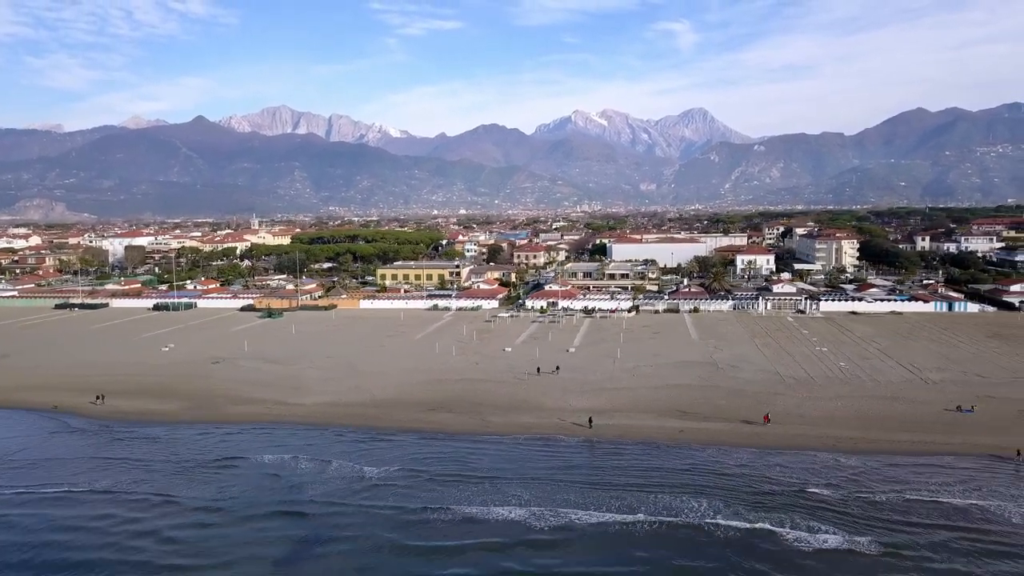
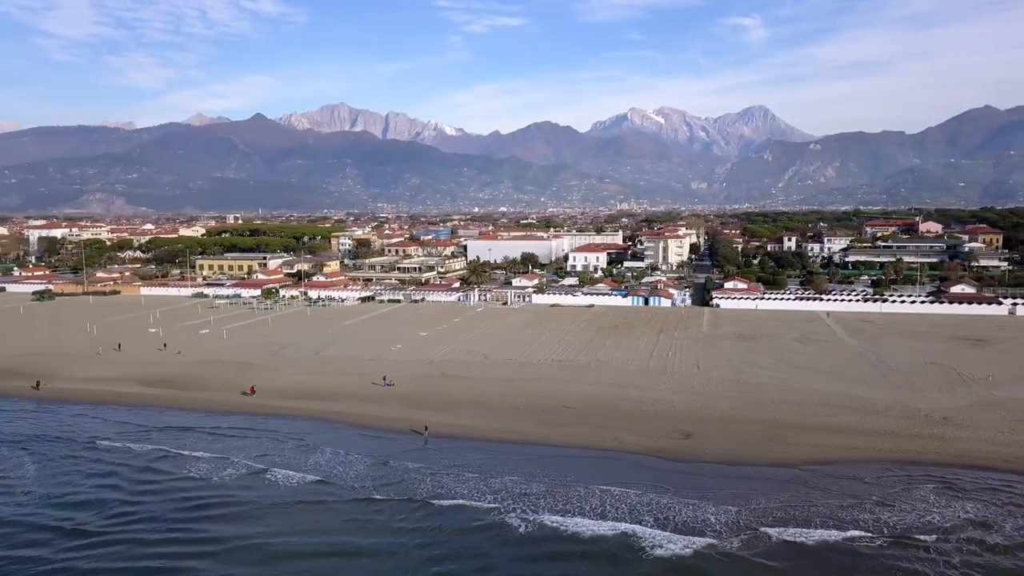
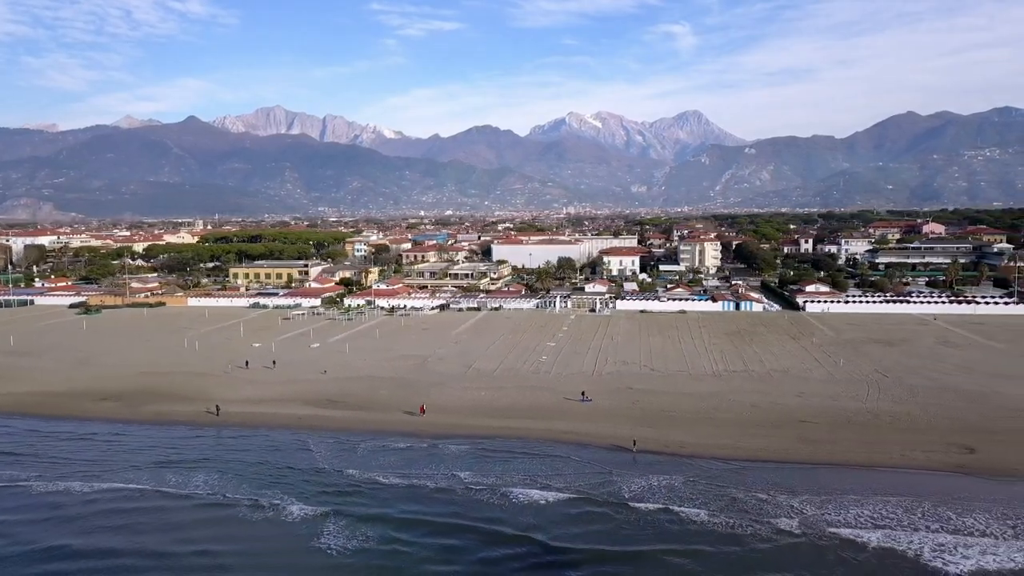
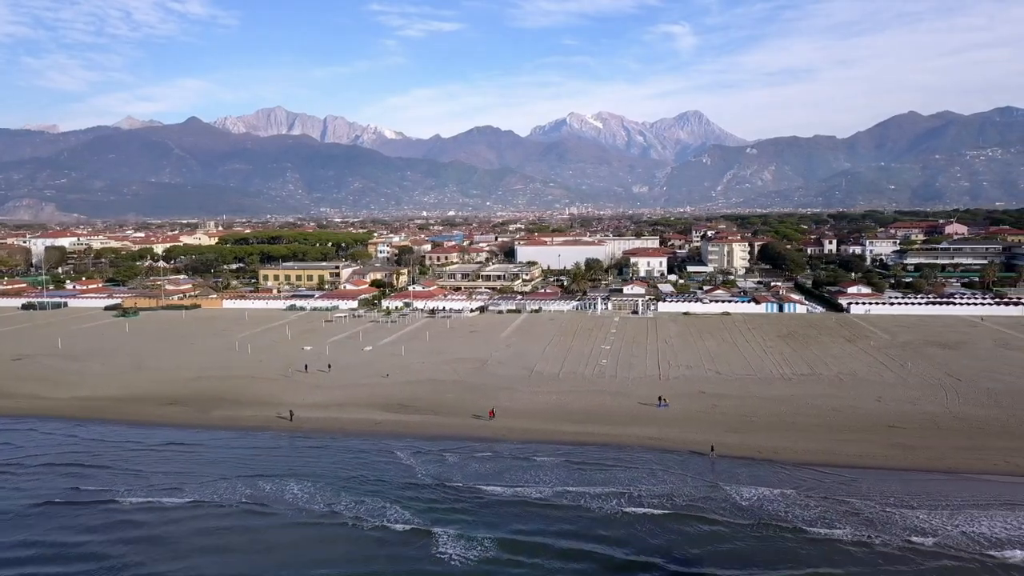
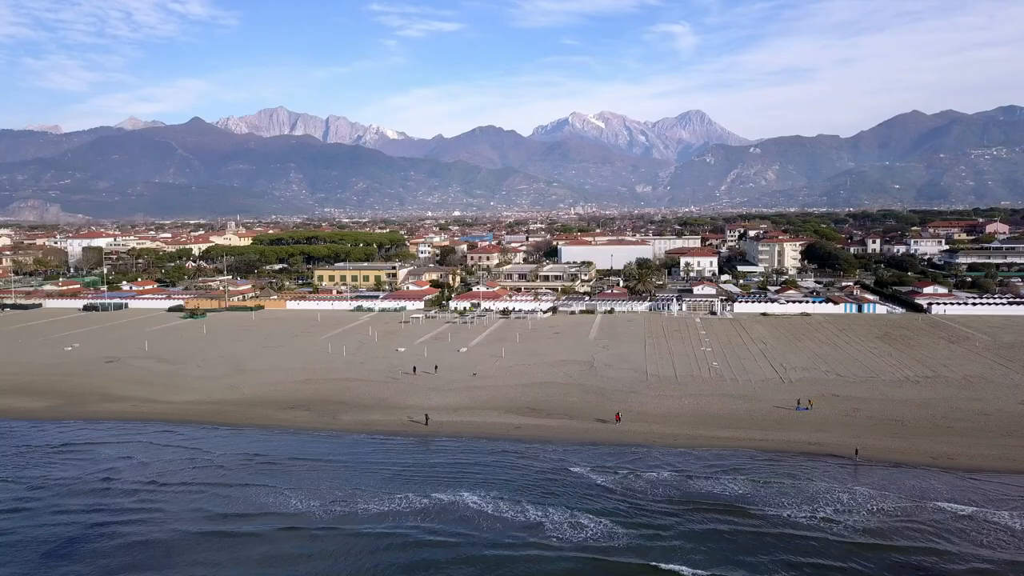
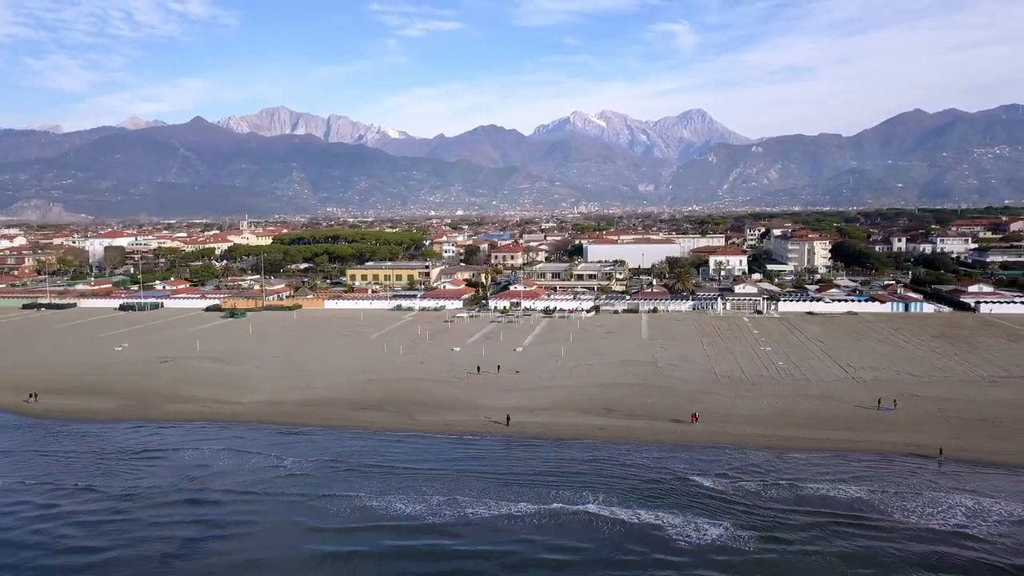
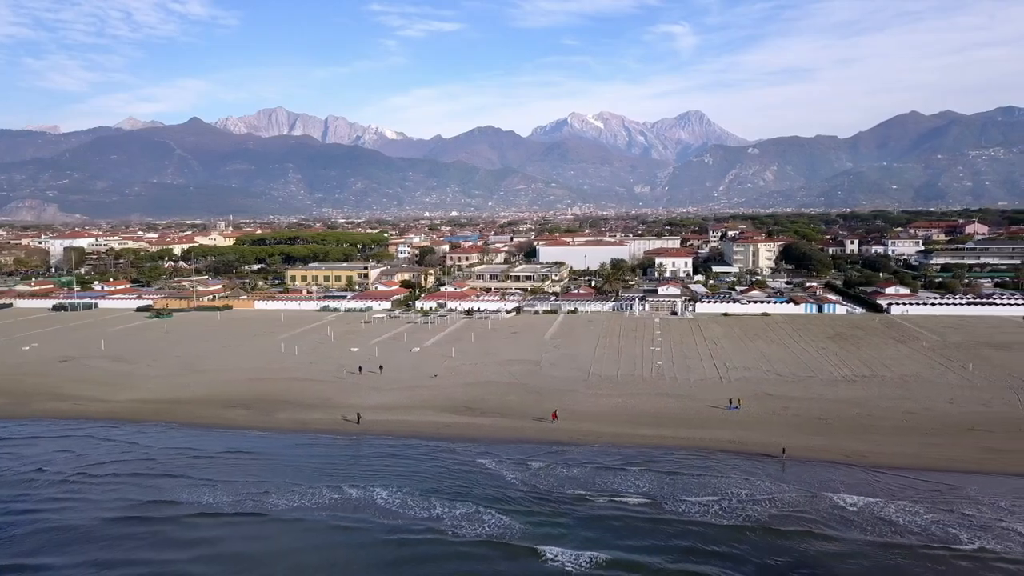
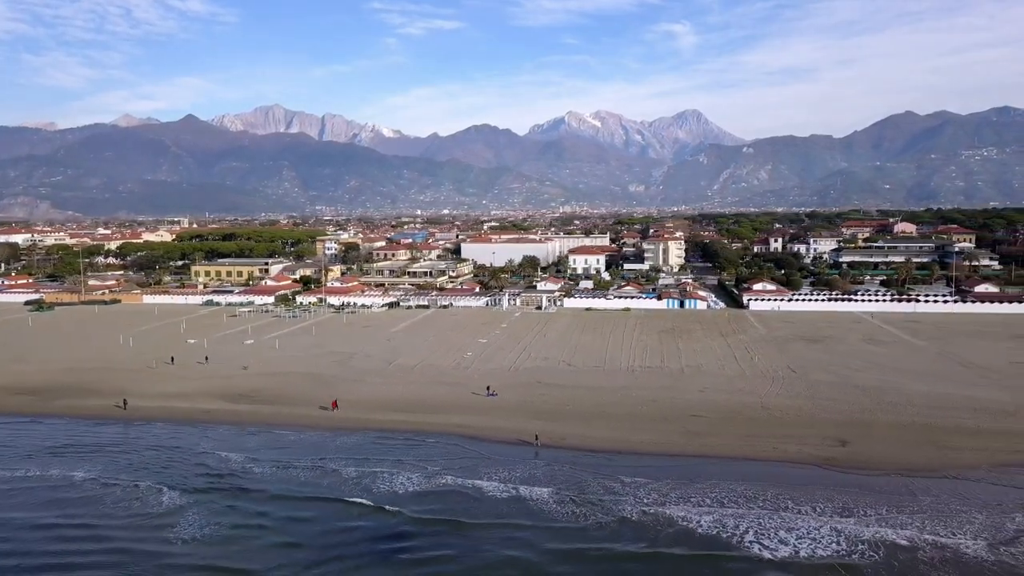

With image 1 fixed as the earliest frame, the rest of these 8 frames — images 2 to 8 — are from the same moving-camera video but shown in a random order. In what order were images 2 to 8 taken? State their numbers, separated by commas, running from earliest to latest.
6, 5, 7, 4, 3, 8, 2
